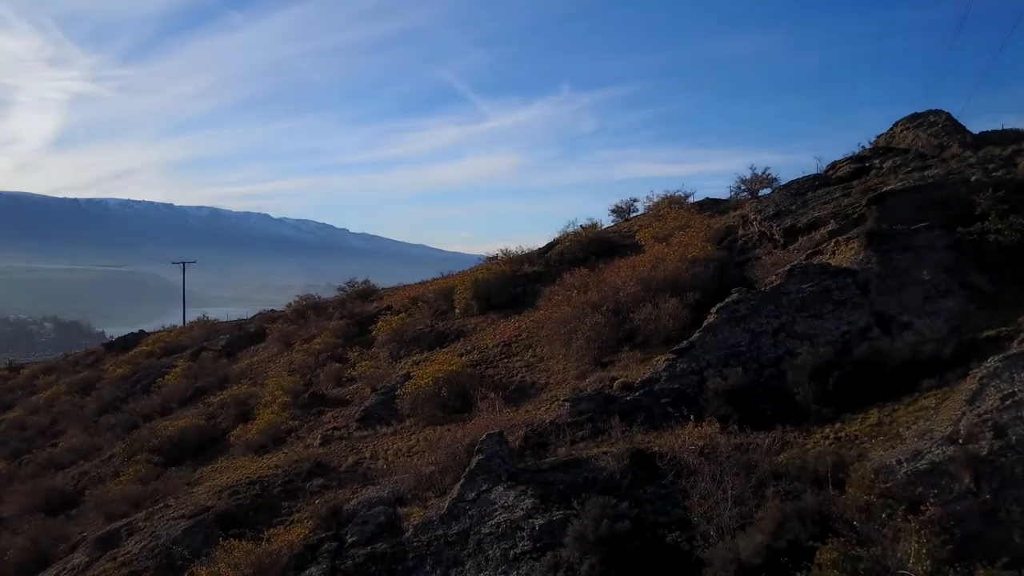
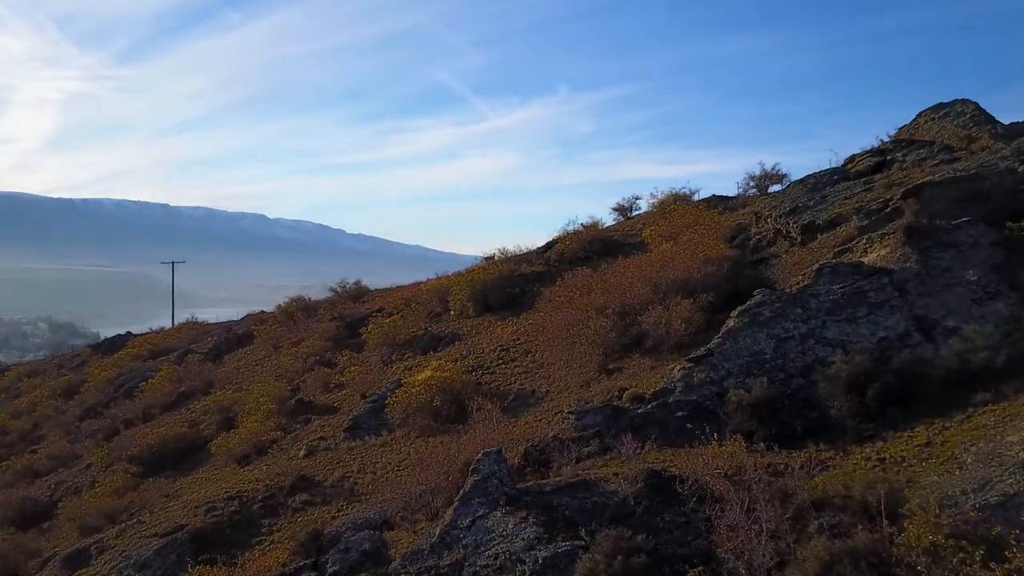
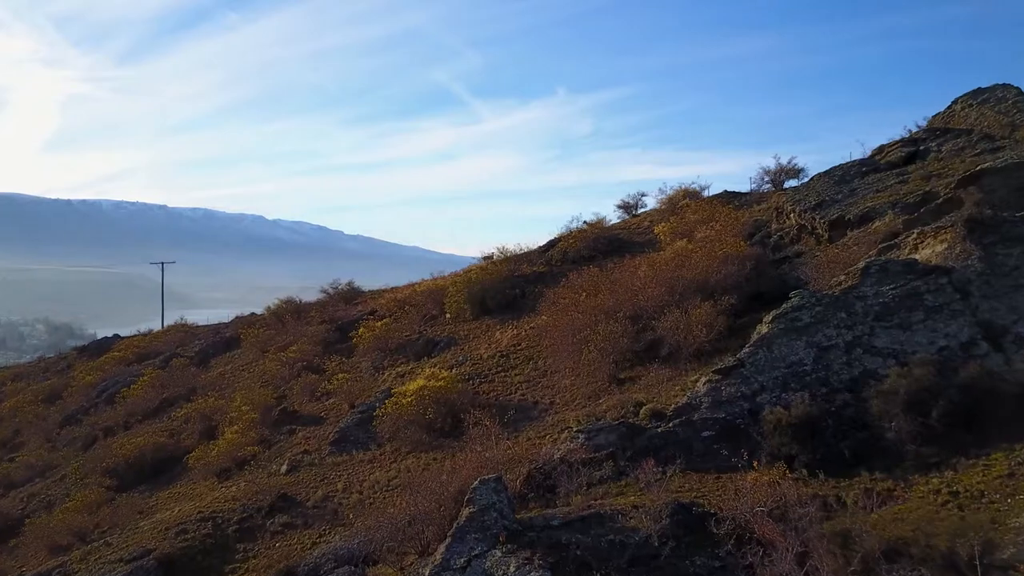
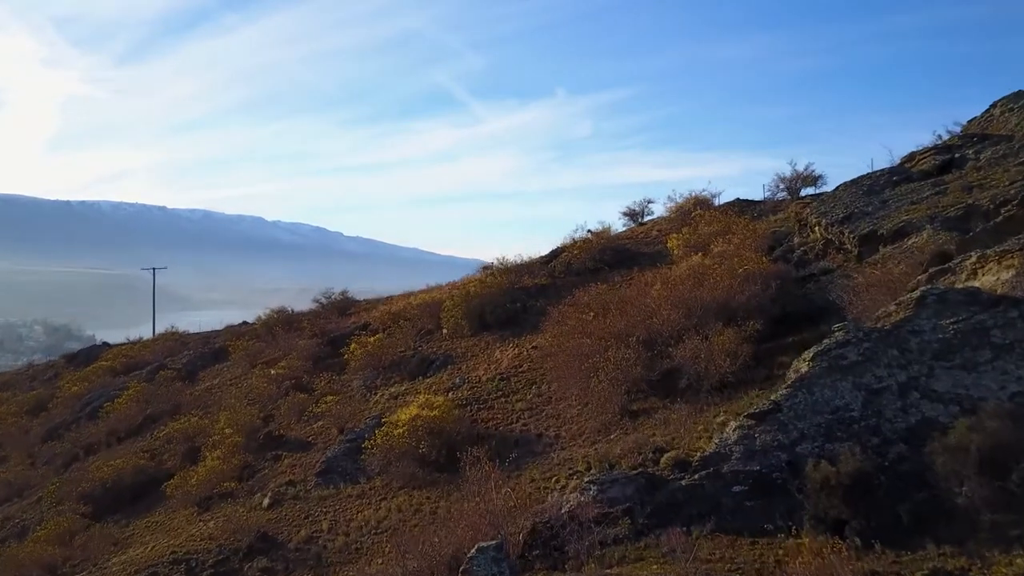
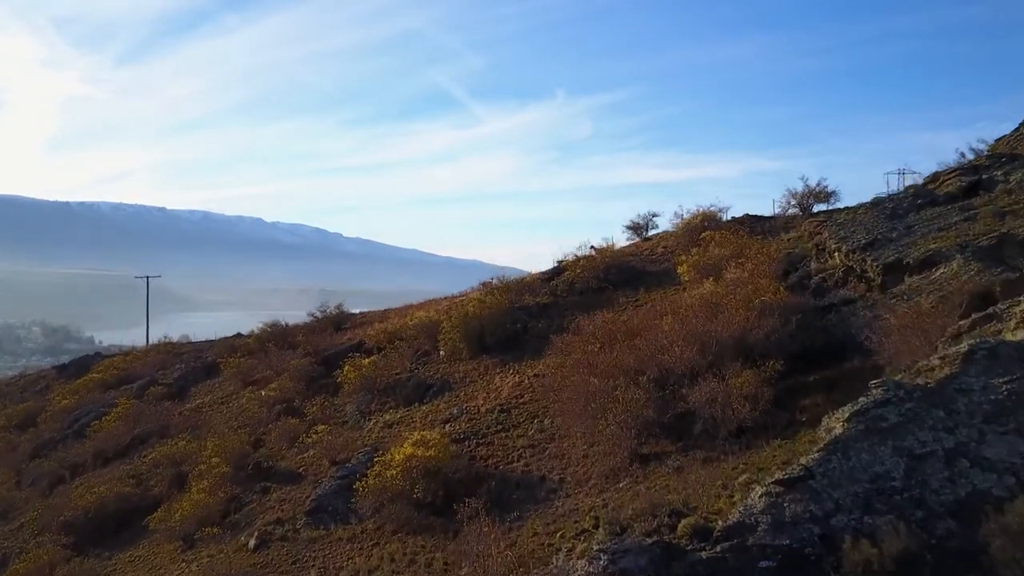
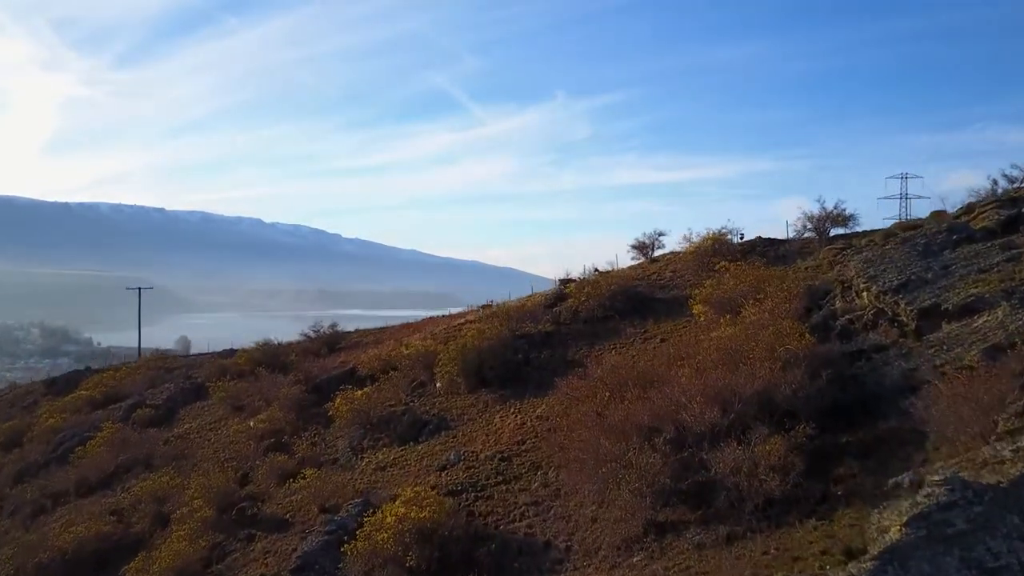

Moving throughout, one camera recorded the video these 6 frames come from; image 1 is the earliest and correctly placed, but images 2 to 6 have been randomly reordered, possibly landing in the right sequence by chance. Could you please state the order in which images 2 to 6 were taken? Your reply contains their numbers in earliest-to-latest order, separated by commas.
2, 3, 4, 5, 6
